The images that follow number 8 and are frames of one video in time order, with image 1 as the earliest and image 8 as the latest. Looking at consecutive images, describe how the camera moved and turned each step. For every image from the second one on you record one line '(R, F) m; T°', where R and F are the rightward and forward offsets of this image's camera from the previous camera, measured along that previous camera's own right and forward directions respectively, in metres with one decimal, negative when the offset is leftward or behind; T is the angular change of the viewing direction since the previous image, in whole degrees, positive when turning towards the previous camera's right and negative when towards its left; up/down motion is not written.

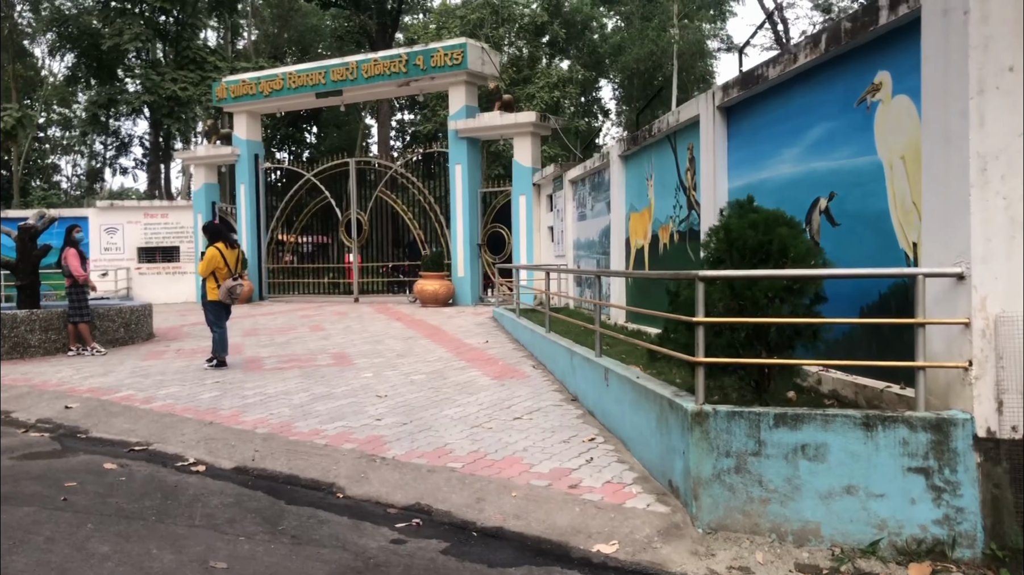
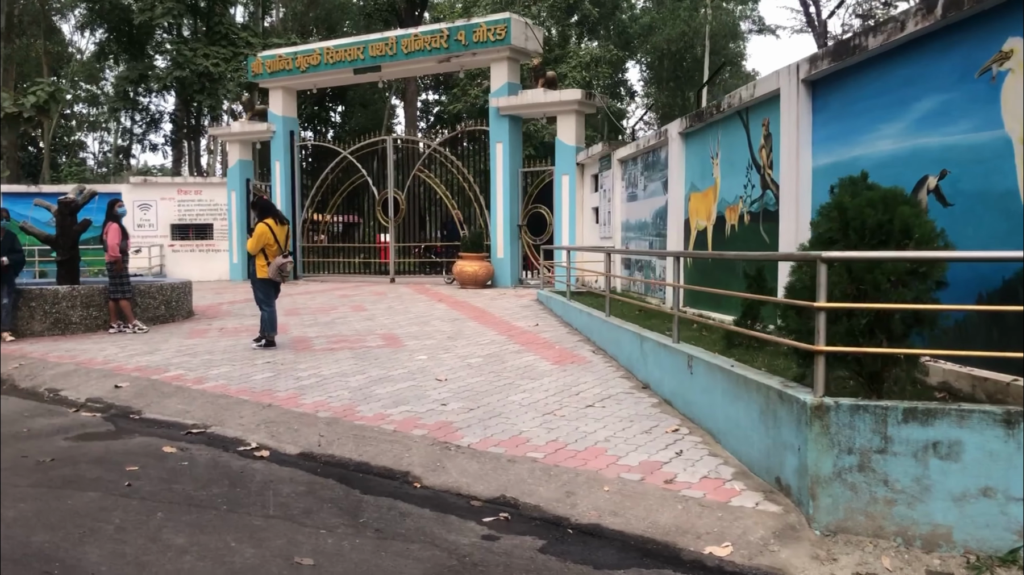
(-0.3, +0.3) m; -1°
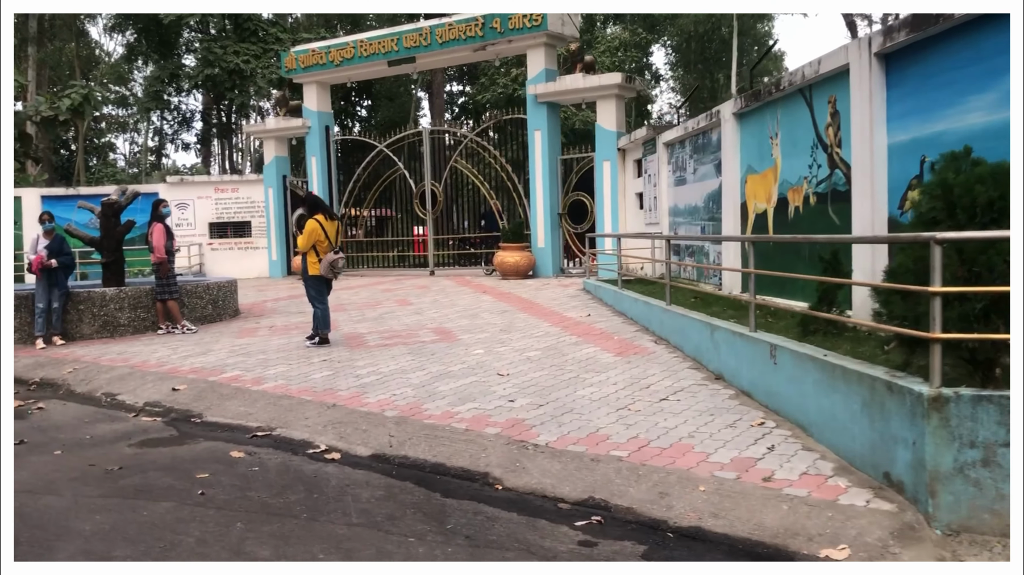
(-0.2, +0.2) m; -2°
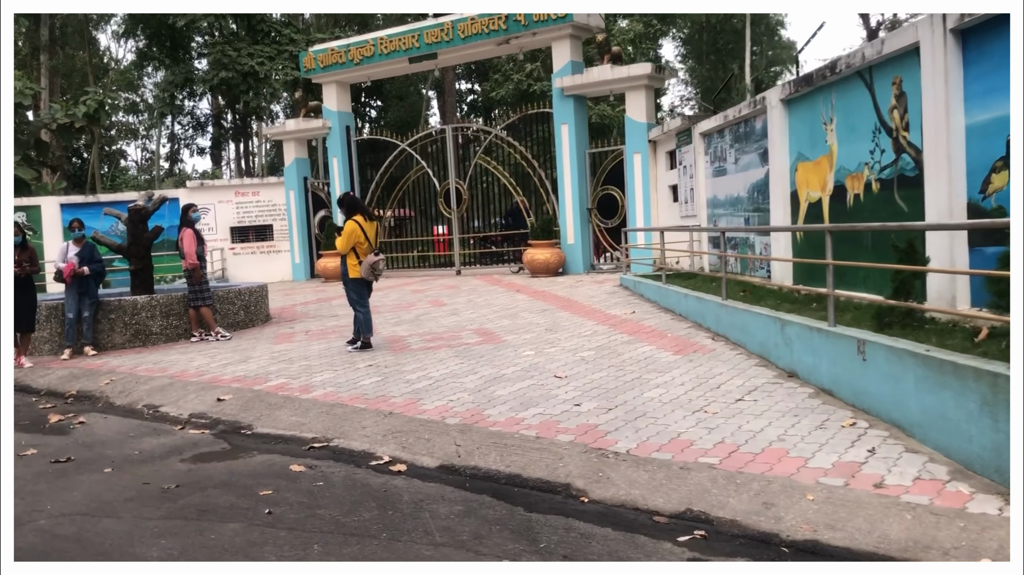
(-0.3, +0.3) m; -1°
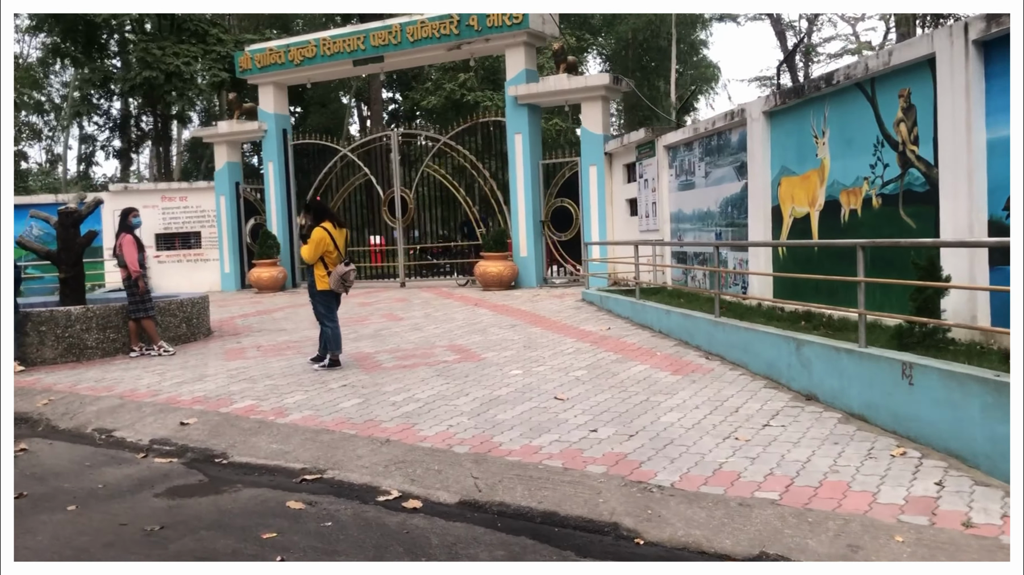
(-0.5, +0.4) m; +5°
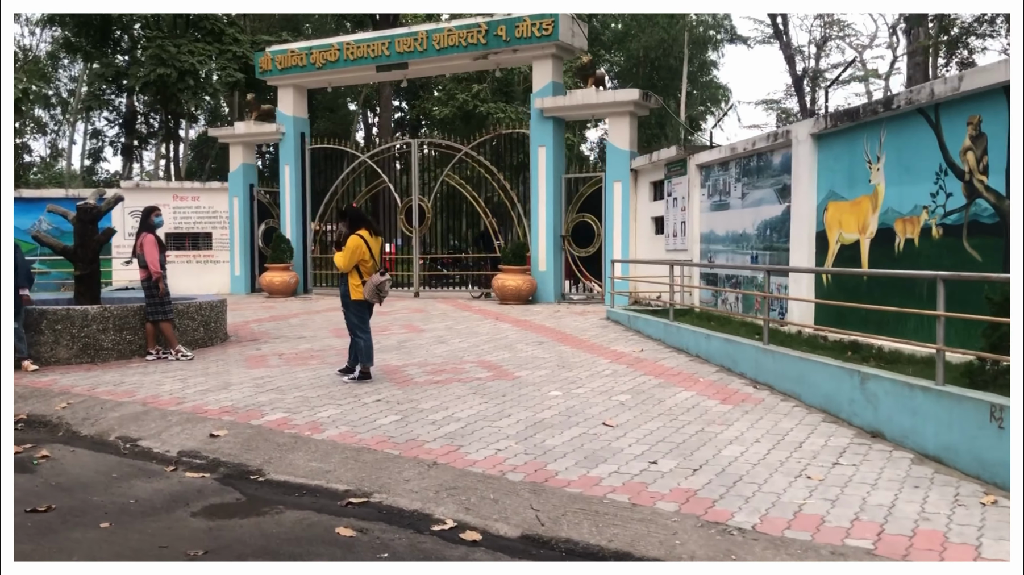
(-0.3, +0.2) m; 0°
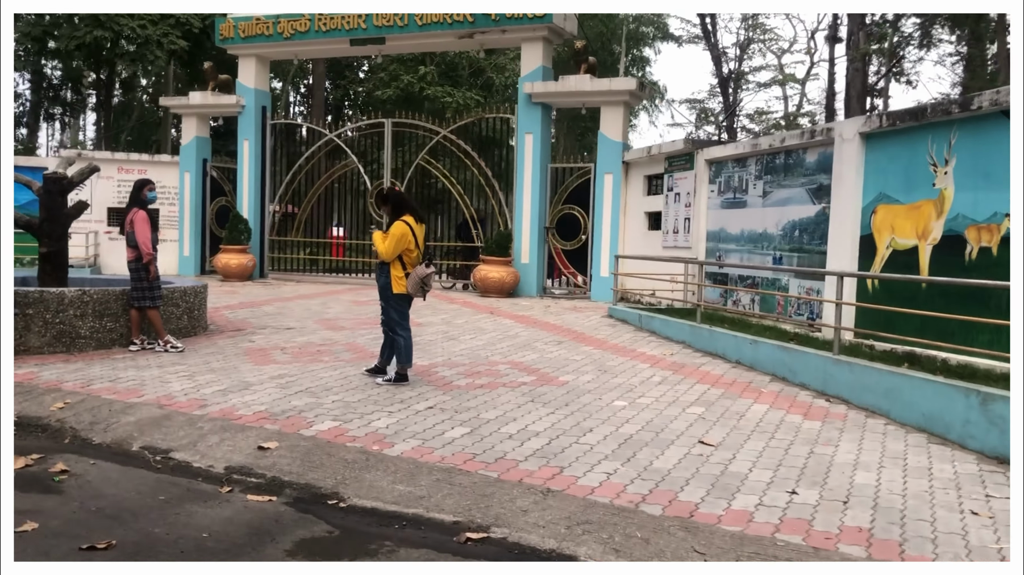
(-0.9, +0.6) m; +5°
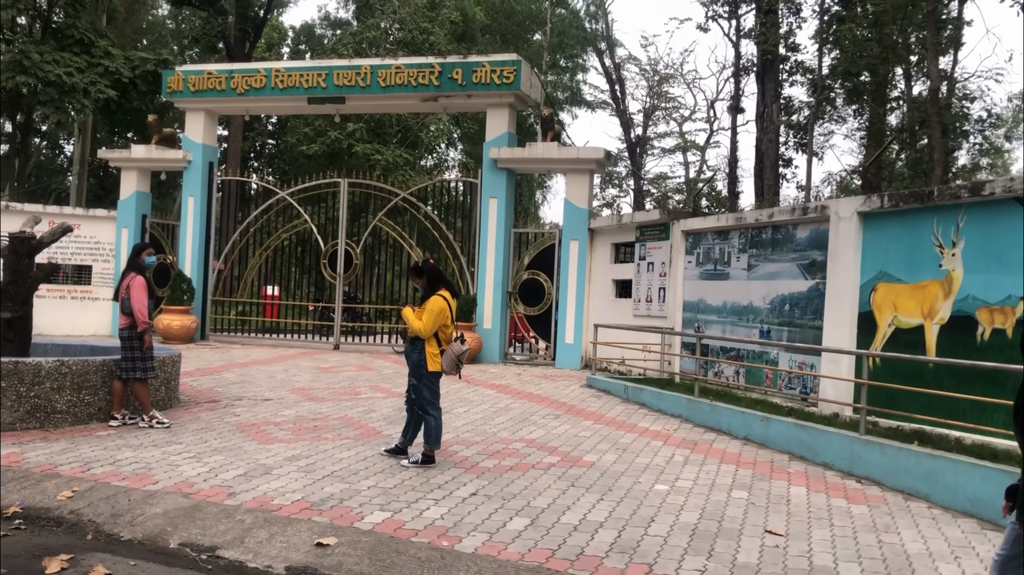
(-0.8, +0.2) m; +6°
